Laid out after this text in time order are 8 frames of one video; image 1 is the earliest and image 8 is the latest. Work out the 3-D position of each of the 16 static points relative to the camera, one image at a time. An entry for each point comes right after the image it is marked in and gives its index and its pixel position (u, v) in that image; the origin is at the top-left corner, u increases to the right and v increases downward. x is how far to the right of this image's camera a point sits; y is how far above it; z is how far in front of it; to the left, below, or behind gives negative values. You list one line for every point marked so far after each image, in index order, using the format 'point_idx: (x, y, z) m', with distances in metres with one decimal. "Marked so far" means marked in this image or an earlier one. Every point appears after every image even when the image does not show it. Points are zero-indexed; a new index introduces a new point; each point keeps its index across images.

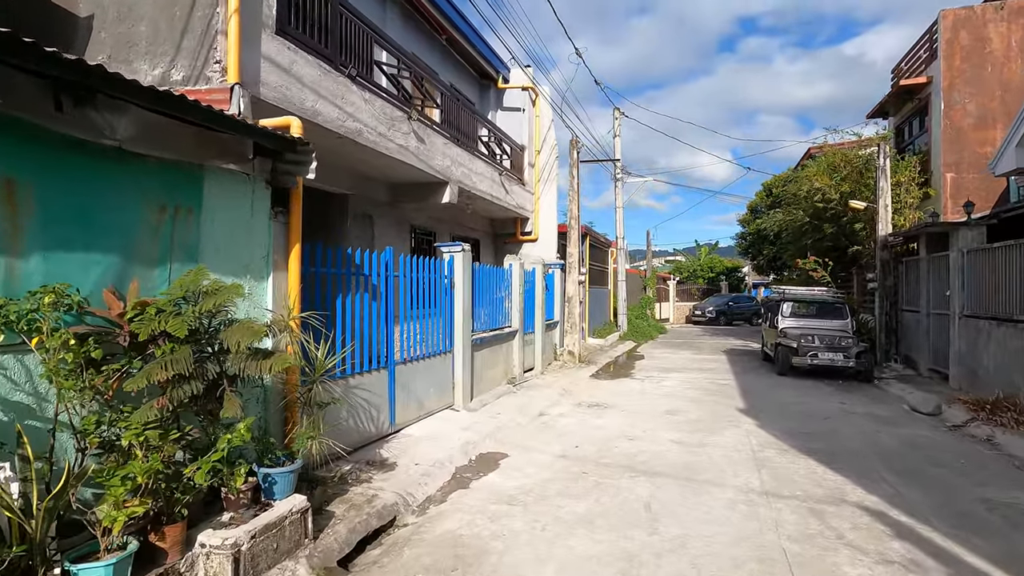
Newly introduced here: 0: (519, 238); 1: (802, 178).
0: (+0.2, +1.3, +13.7) m
1: (+8.8, +3.3, +16.3) m
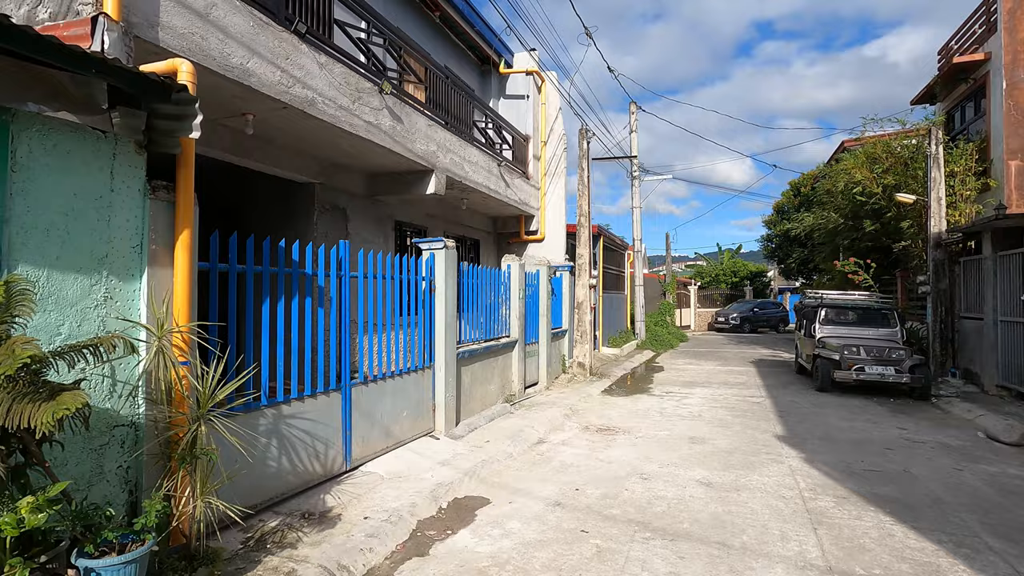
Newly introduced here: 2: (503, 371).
0: (+0.2, +1.2, +12.5) m
1: (+8.9, +3.2, +14.7) m
2: (-0.1, -1.4, +8.8) m
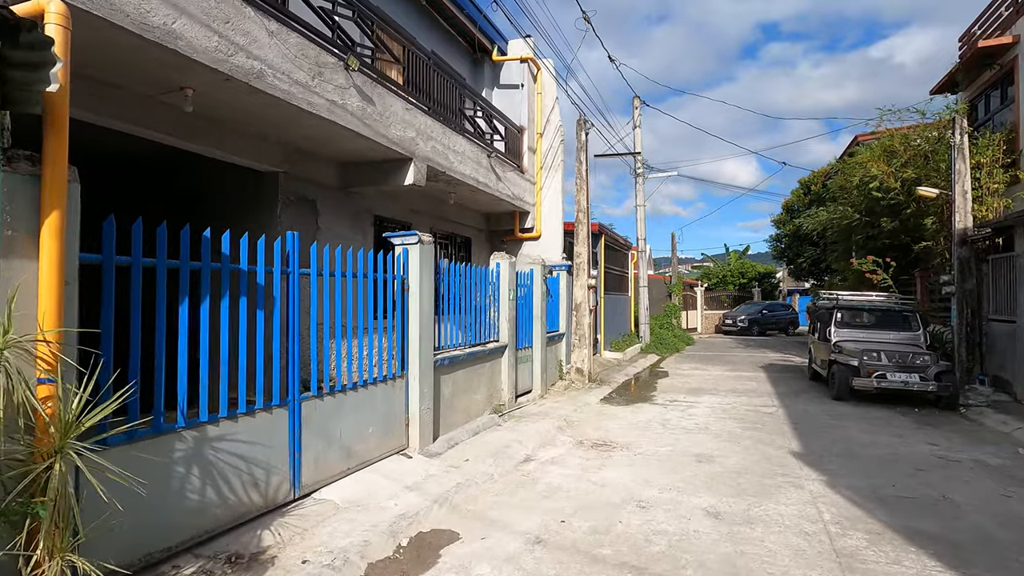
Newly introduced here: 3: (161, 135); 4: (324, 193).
0: (+0.1, +1.1, +11.7) m
1: (+8.8, +3.2, +13.9) m
2: (-0.3, -1.4, +8.1) m
3: (-3.4, +1.5, +5.3) m
4: (-2.6, +1.3, +7.3) m
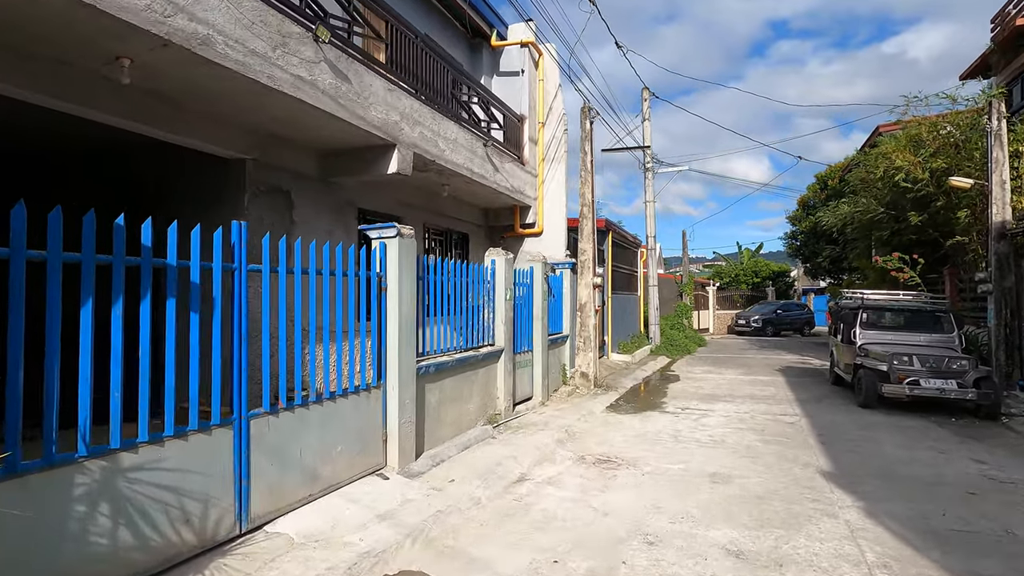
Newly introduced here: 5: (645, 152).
0: (+0.1, +1.2, +11.0) m
1: (+8.9, +3.2, +13.1) m
2: (-0.4, -1.4, +7.4) m
3: (-3.6, +1.5, +4.7) m
4: (-2.6, +1.3, +6.7) m
5: (+4.9, +5.1, +19.9) m
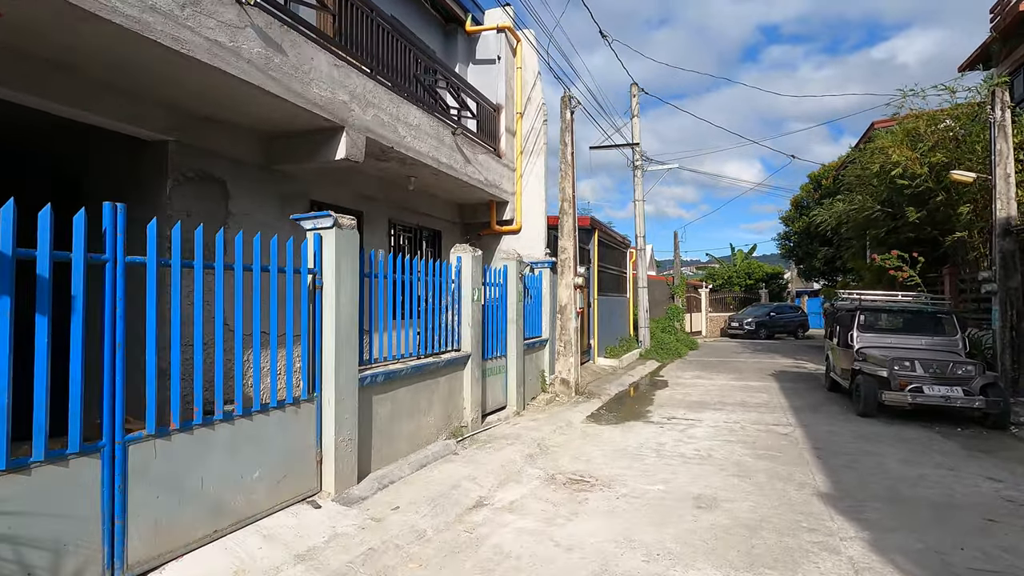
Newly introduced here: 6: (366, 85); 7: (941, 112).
0: (-0.3, +1.1, +10.4) m
1: (+8.4, +3.2, +12.5) m
2: (-0.8, -1.4, +6.7) m
3: (-4.0, +1.5, +3.9) m
4: (-3.1, +1.3, +6.0) m
5: (+4.4, +5.0, +19.3) m
6: (-1.7, +2.4, +6.3) m
7: (+9.1, +3.8, +11.4) m
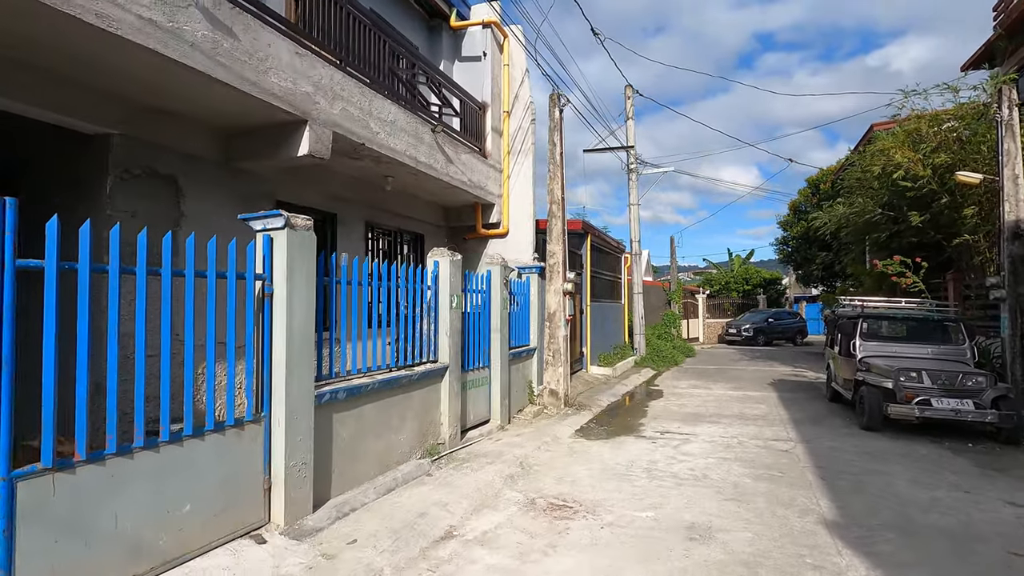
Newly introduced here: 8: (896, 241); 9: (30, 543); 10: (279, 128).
0: (-0.6, +1.0, +9.9) m
1: (+8.1, +3.1, +12.1) m
2: (-1.0, -1.4, +6.2) m
3: (-4.2, +1.5, +3.5) m
4: (-3.3, +1.2, +5.5) m
5: (+4.1, +4.8, +18.9) m
6: (-1.9, +2.3, +5.8) m
7: (+8.9, +3.6, +11.0) m
8: (+9.0, +1.1, +12.6) m
9: (-2.5, -1.3, +2.8) m
10: (-2.4, +1.7, +5.6) m
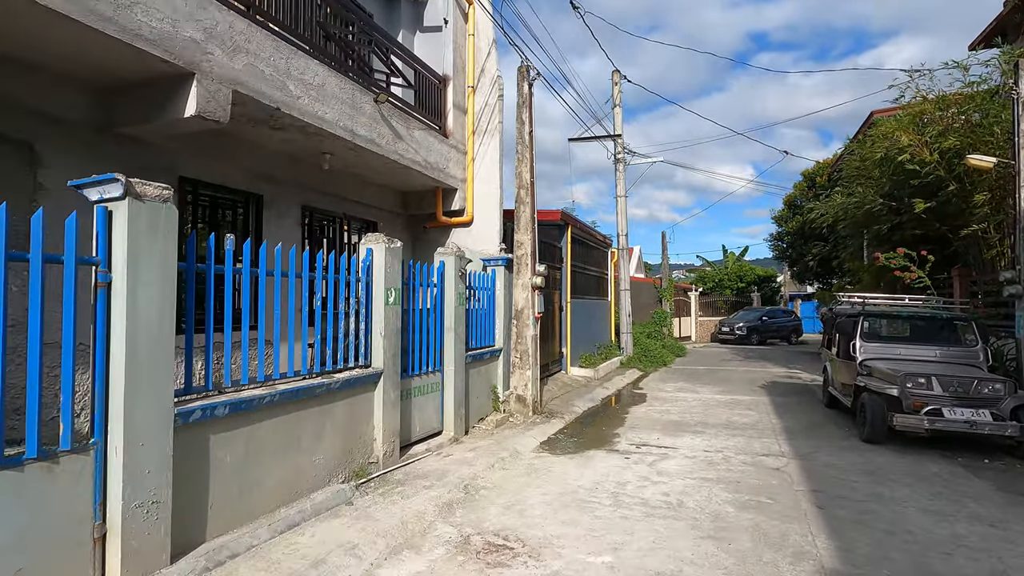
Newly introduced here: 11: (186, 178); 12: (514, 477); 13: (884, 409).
0: (-1.2, +1.1, +8.9) m
1: (+7.5, +3.1, +11.1) m
2: (-1.6, -1.4, +5.3) m
3: (-4.7, +1.6, +2.5) m
4: (-3.8, +1.3, +4.6) m
5: (+3.5, +4.9, +18.0) m
6: (-2.5, +2.4, +4.8) m
7: (+8.3, +3.7, +10.1) m
8: (+8.4, +1.2, +11.7) m
9: (-3.0, -1.3, +1.8) m
10: (-3.0, +1.7, +4.6) m
11: (-3.4, +1.1, +5.6) m
12: (0.0, -2.1, +5.9) m
13: (+4.9, -1.6, +7.1) m
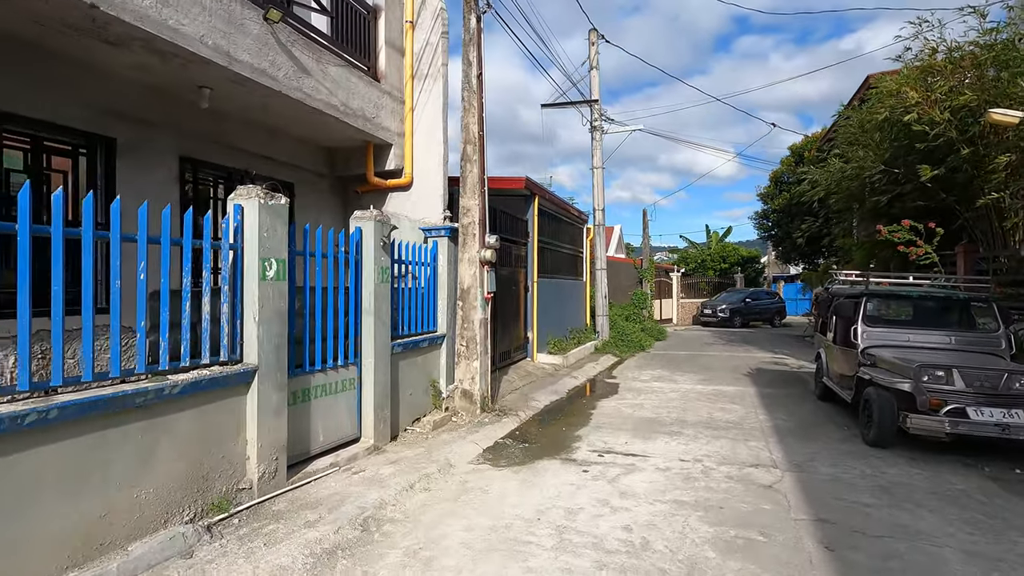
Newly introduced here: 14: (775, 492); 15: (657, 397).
0: (-1.9, +1.5, +7.5) m
1: (+6.7, +3.6, +9.9) m
2: (-2.2, -1.1, +3.9) m
3: (-5.3, +1.7, +0.9) m
4: (-4.5, +1.5, +3.0) m
5: (+2.5, +5.5, +16.5) m
6: (-3.1, +2.6, +3.3) m
7: (+7.5, +4.1, +8.9) m
8: (+7.6, +1.6, +10.5) m
9: (-3.6, -1.2, +0.4) m
10: (-3.6, +1.9, +3.1) m
11: (-4.0, +1.4, +4.1) m
12: (-0.6, -1.8, +4.6) m
13: (+4.2, -1.3, +6.0) m
14: (+2.3, -1.8, +4.8) m
15: (+2.4, -1.8, +9.0) m
